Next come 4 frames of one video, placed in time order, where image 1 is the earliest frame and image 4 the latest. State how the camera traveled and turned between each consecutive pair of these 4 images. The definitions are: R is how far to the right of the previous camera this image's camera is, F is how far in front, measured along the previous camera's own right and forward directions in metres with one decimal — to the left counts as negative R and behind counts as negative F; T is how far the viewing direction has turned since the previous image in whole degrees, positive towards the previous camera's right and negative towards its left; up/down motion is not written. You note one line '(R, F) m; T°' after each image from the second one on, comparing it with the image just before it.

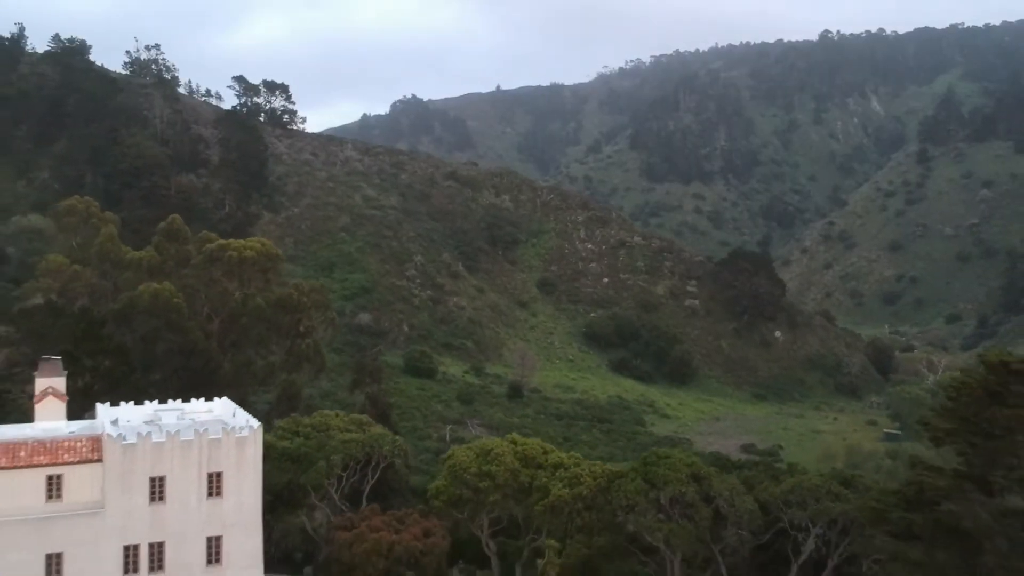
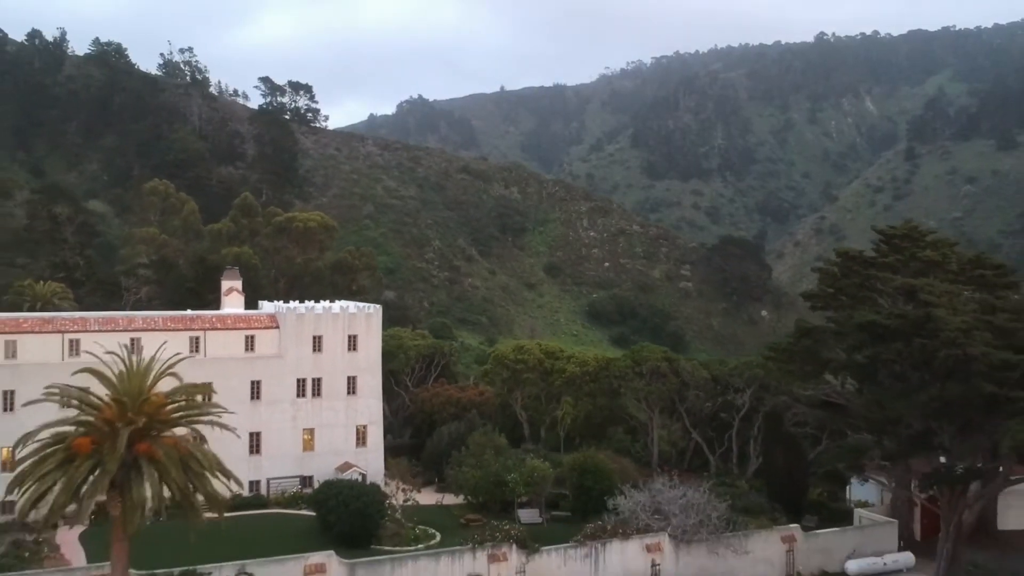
(-1.2, -13.2) m; 0°
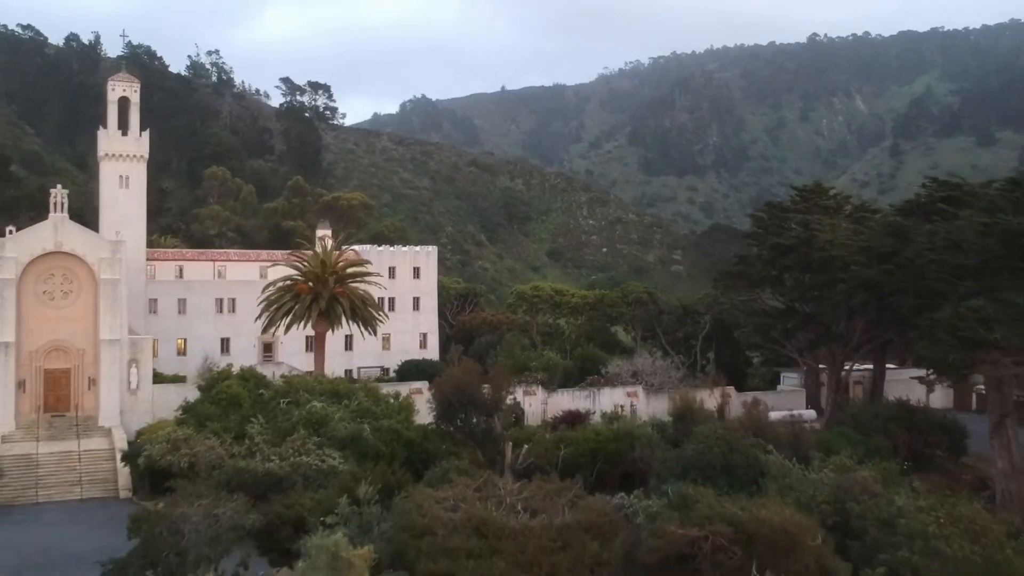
(-1.1, -14.0) m; 0°
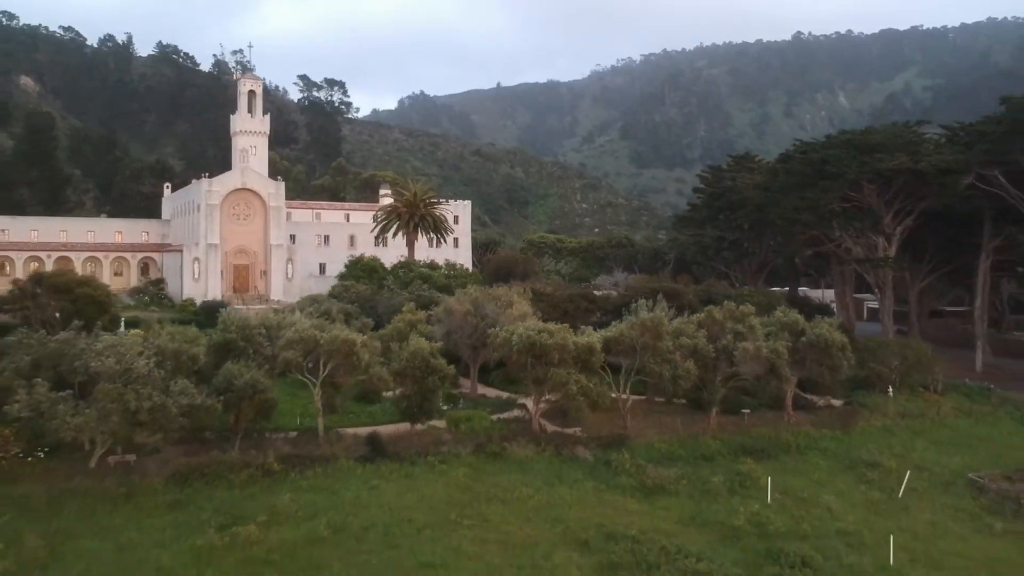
(-1.5, -18.8) m; 0°
